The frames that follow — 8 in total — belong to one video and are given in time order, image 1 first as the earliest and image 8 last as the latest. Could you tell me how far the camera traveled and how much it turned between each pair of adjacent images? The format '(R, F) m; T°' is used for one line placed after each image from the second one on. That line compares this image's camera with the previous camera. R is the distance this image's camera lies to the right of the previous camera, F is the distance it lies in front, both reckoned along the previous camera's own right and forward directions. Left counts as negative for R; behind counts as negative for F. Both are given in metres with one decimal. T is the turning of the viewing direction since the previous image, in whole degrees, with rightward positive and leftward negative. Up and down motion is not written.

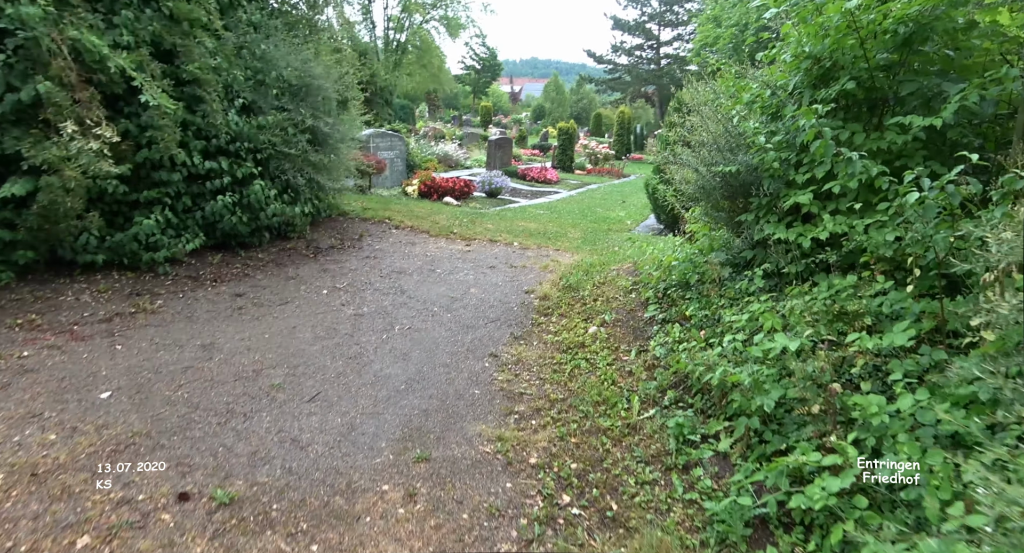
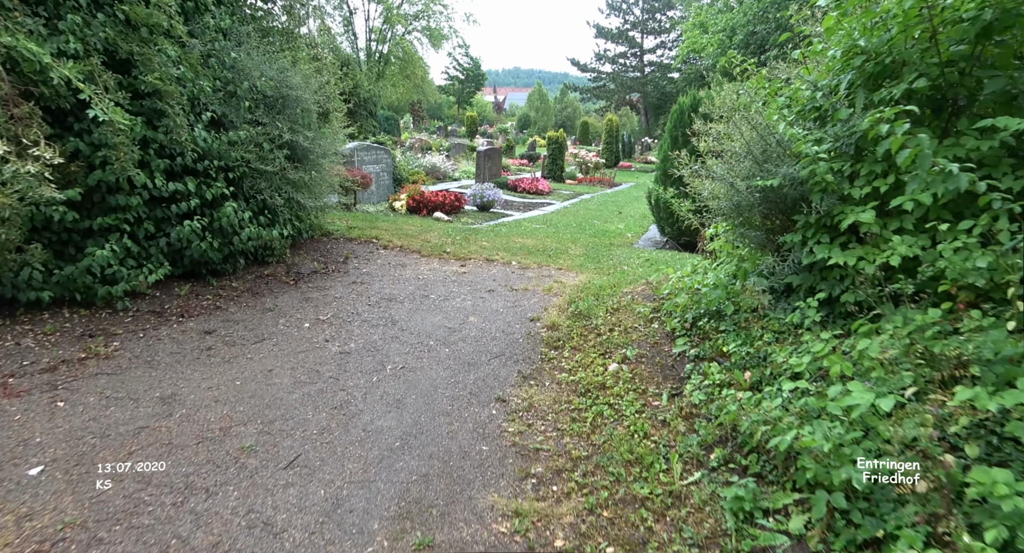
(-0.1, +0.5) m; +1°
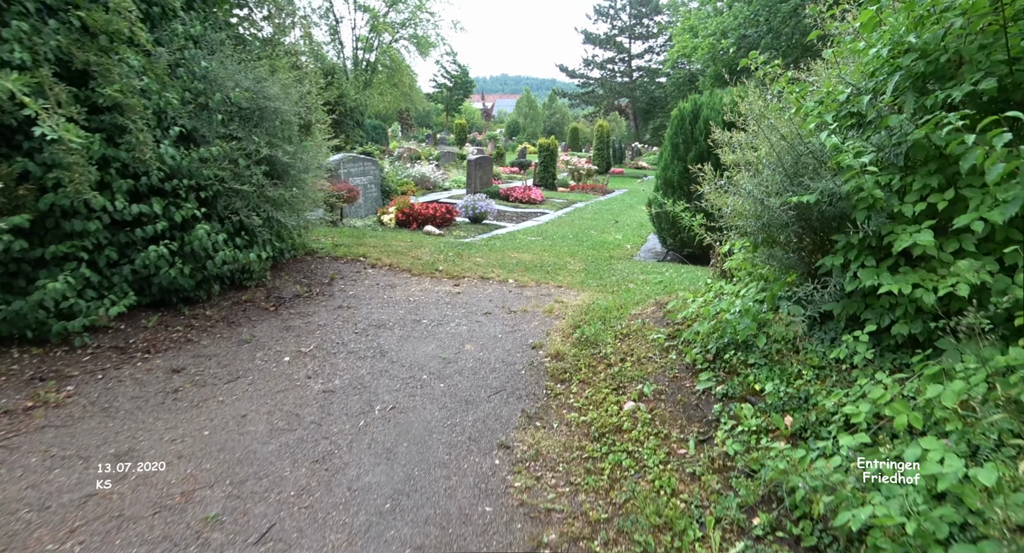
(-0.1, +0.4) m; +1°
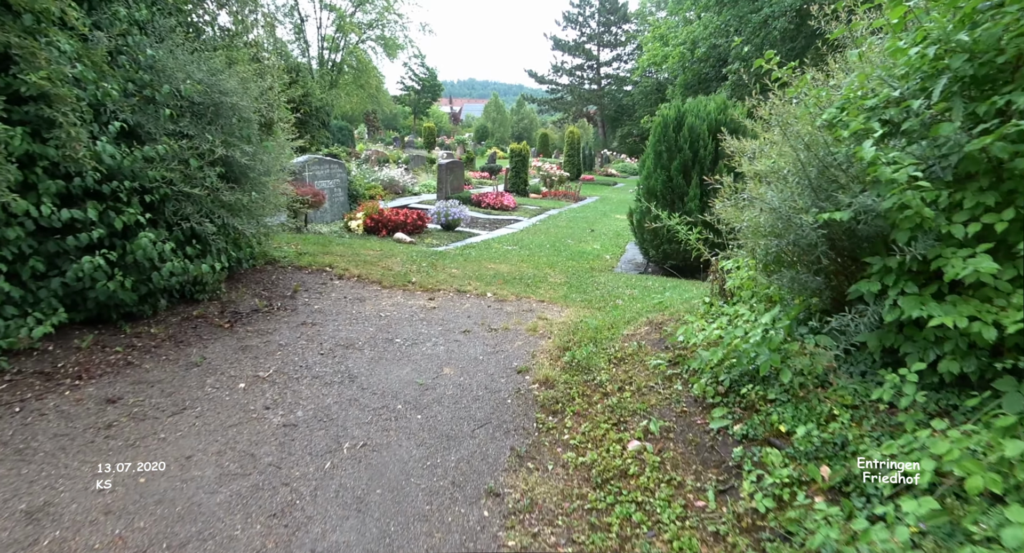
(-0.1, +0.4) m; +3°
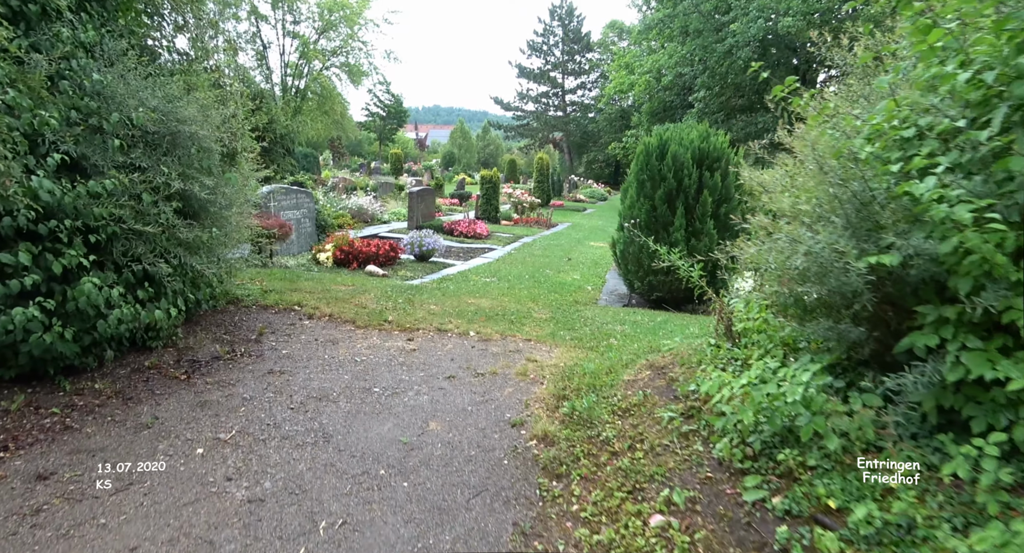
(-0.2, +0.4) m; +3°
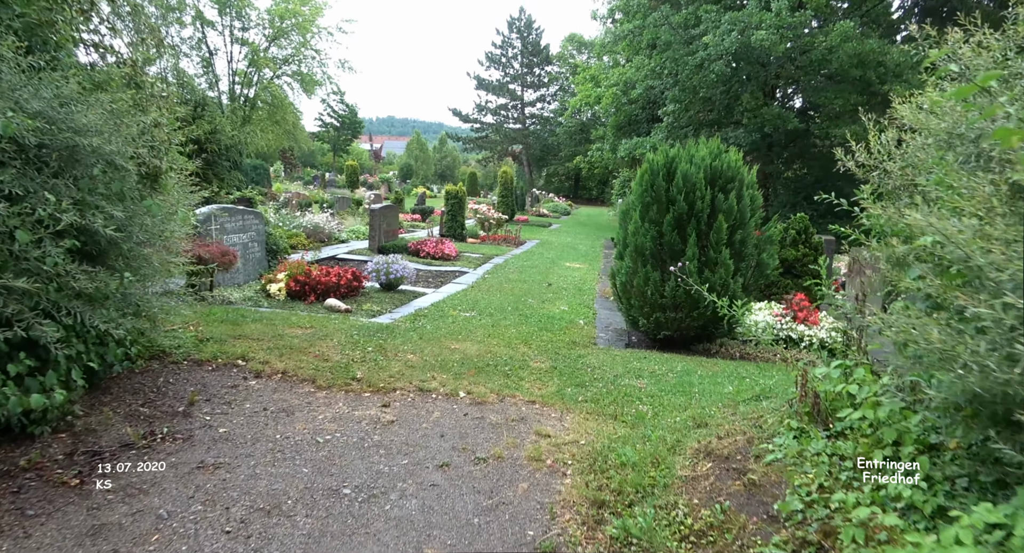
(-0.3, +1.0) m; +4°
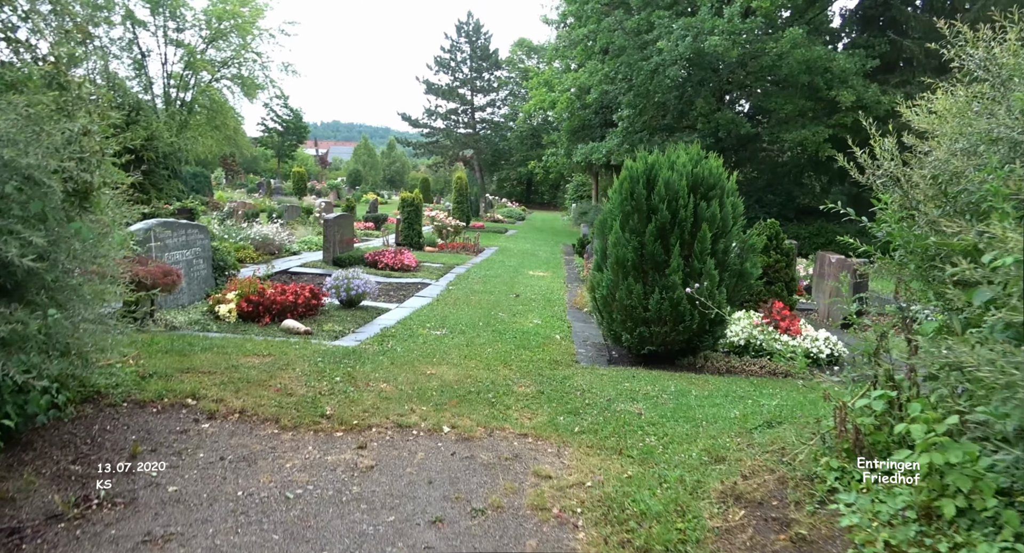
(-0.2, +0.4) m; +5°
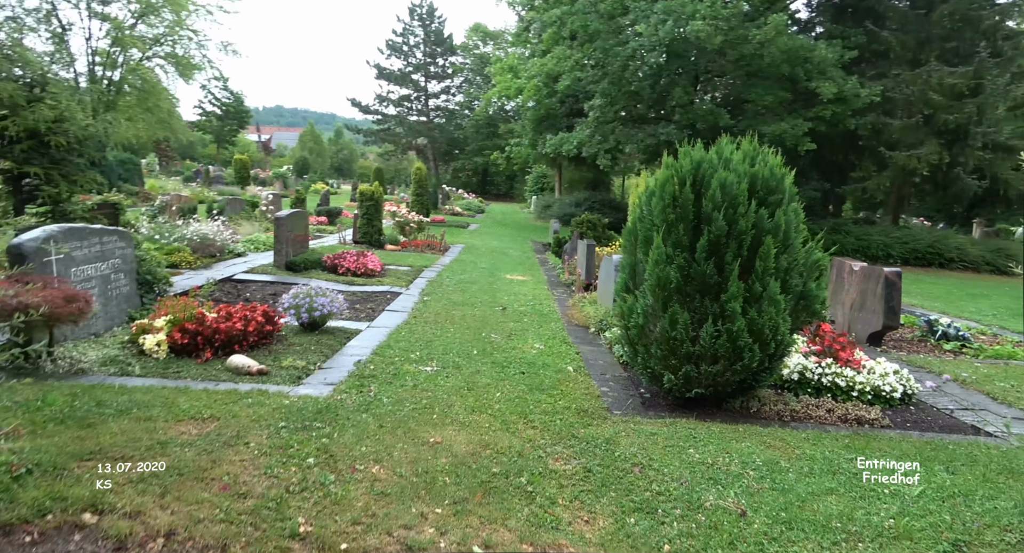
(-0.5, +1.3) m; +5°
